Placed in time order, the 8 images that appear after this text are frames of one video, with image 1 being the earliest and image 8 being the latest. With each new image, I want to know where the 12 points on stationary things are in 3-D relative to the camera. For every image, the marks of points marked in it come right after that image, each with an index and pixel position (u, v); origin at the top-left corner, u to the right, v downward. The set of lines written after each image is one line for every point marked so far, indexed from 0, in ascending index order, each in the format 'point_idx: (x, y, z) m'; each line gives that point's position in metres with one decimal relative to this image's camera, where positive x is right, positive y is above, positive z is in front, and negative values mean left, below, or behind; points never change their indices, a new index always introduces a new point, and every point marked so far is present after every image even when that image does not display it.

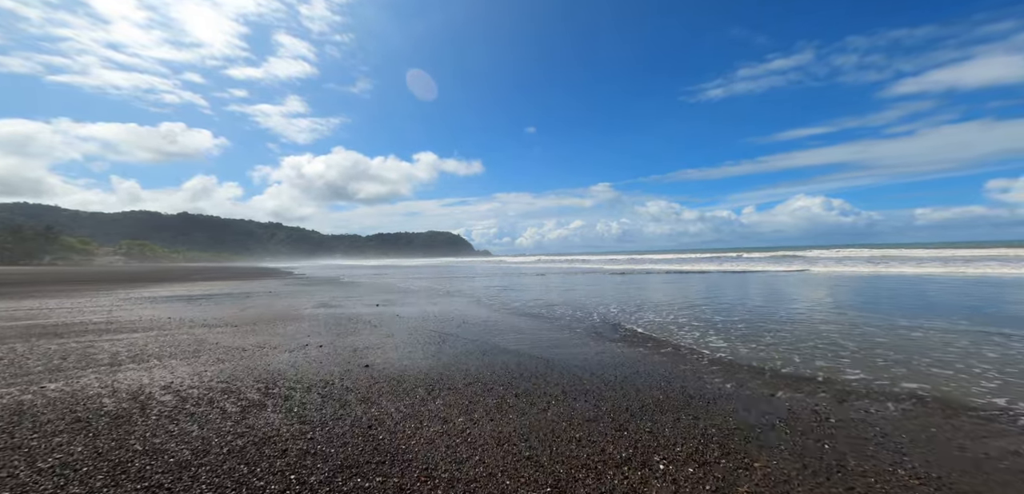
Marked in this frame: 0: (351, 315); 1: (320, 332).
0: (-4.9, -2.2, +12.2) m
1: (-4.2, -1.9, +8.9) m
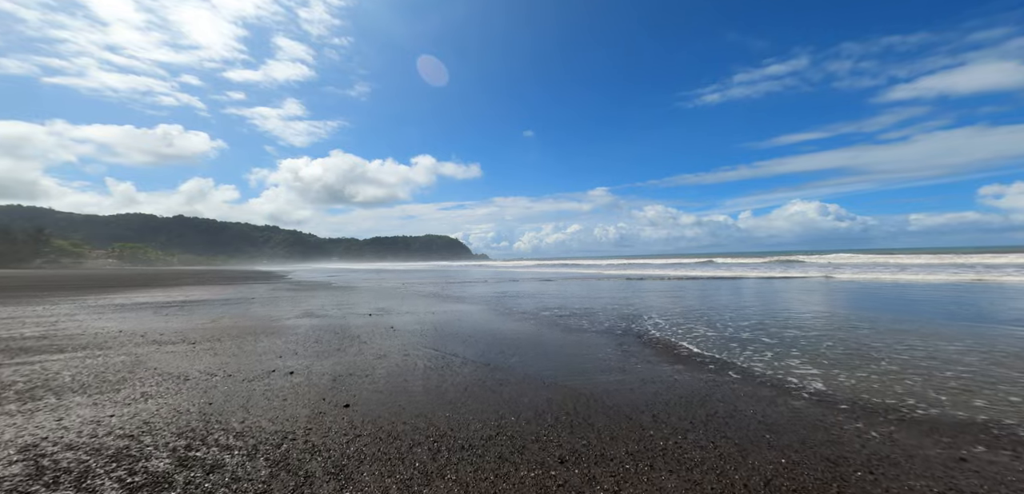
0: (-4.5, -2.2, +10.5) m
1: (-3.8, -1.9, +7.2) m
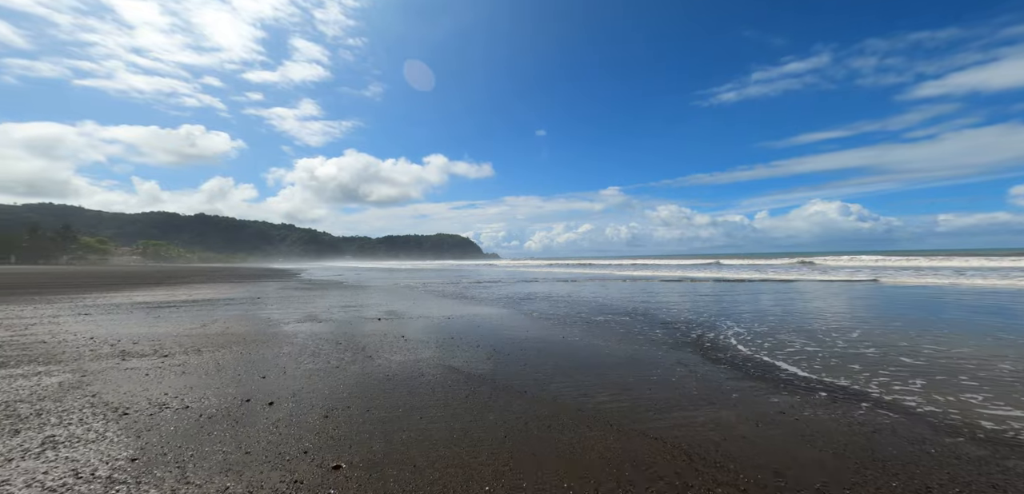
0: (-3.8, -2.0, +9.1) m
1: (-3.2, -1.7, +5.7) m
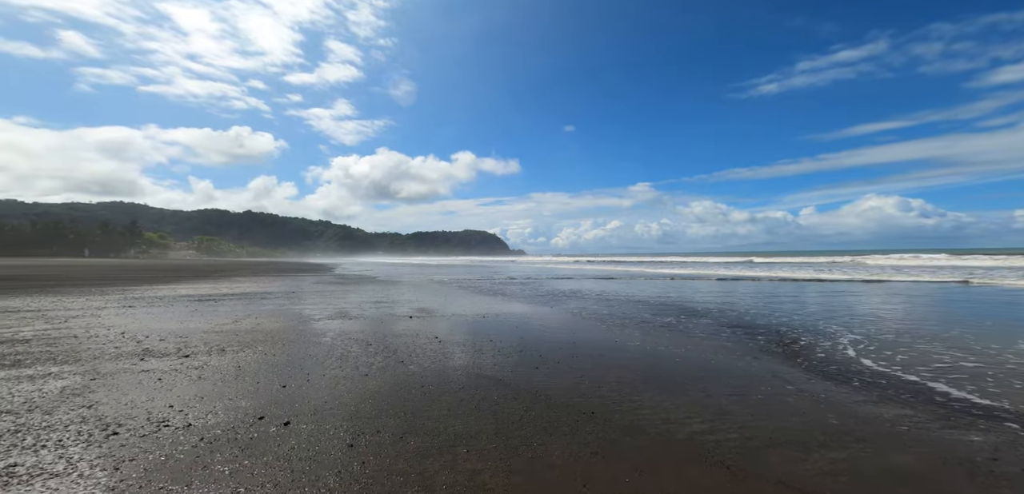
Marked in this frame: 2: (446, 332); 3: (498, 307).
0: (-2.9, -1.9, +8.5) m
1: (-2.6, -1.6, +5.1) m
2: (-1.6, -2.1, +10.0) m
3: (-0.5, -2.3, +15.5) m
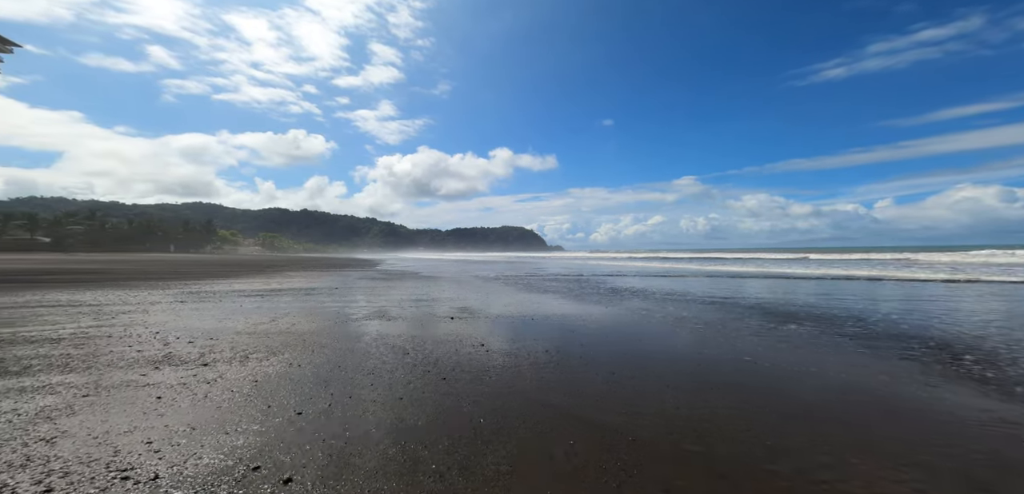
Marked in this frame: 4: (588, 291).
0: (-1.9, -1.8, +7.6) m
1: (-1.8, -1.5, +4.1) m
2: (-0.5, -2.0, +9.0) m
3: (+1.2, -2.1, +14.4) m
4: (+3.7, -2.1, +19.8) m
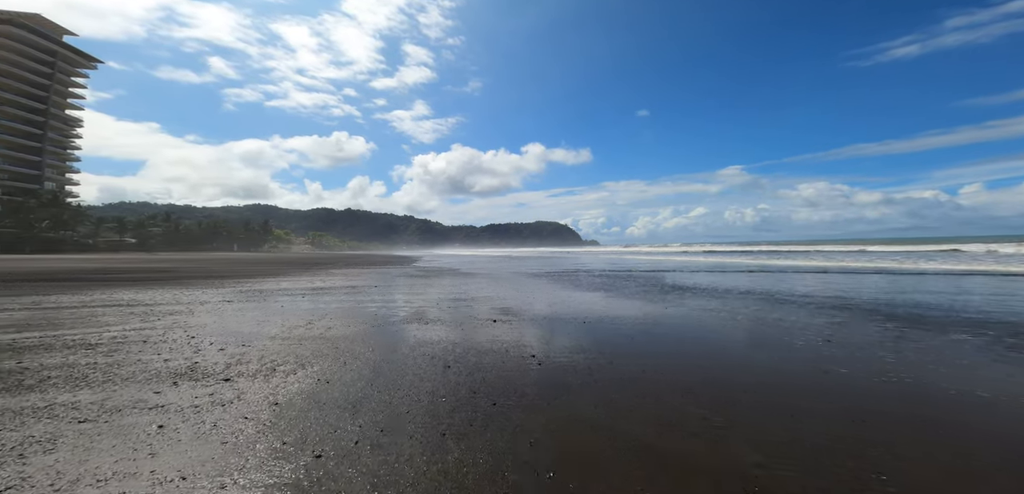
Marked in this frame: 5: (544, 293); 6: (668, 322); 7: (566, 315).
0: (-1.0, -1.7, +6.8) m
1: (-1.3, -1.5, +3.4) m
2: (+0.5, -1.9, +8.1) m
3: (+2.6, -2.0, +13.3) m
4: (+5.5, -1.8, +18.5) m
5: (+1.2, -2.1, +18.6) m
6: (+4.0, -1.9, +10.8) m
7: (+1.6, -2.0, +12.1) m
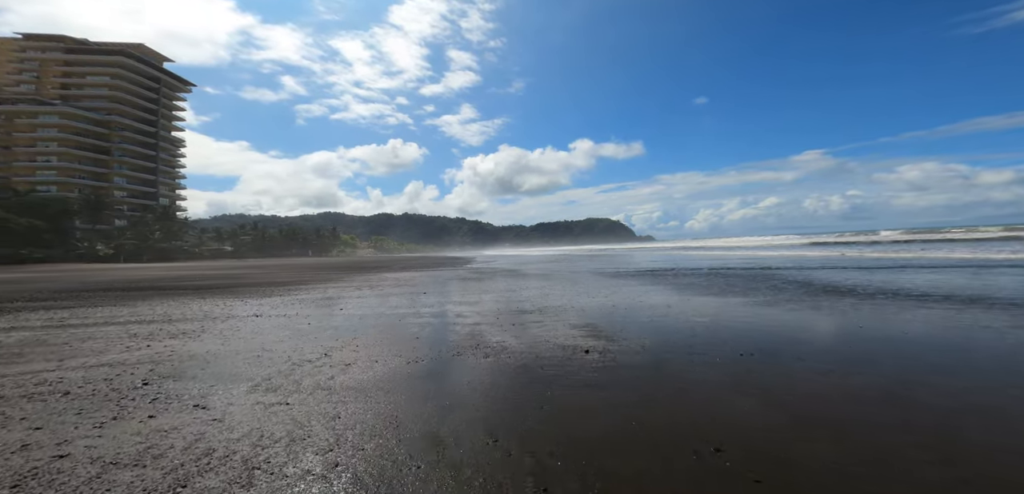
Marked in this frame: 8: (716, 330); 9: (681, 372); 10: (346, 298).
0: (+0.3, -1.6, +3.4) m
1: (-0.4, -1.5, +0.1) m
2: (+1.9, -1.8, +4.5) m
3: (+4.7, -1.8, +9.4) m
4: (+8.2, -1.5, +14.2) m
5: (+3.9, -1.9, +14.9) m
6: (+5.7, -1.6, +6.8) m
7: (+3.5, -1.8, +8.4) m
8: (+4.7, -1.8, +9.7) m
9: (+2.7, -1.8, +6.8) m
10: (-8.6, -2.4, +18.7) m
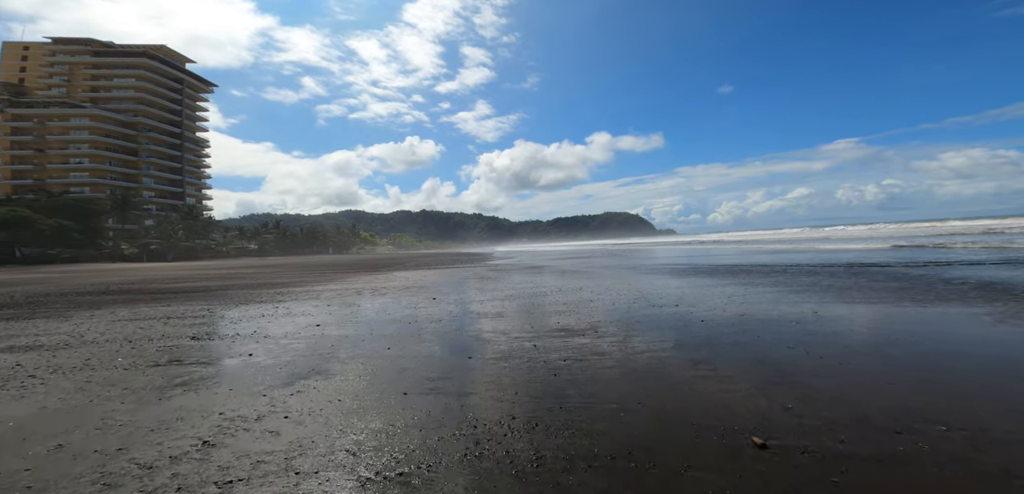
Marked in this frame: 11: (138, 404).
0: (+0.8, -1.5, -0.7) m
1: (0.0, -1.4, -4.0) m
2: (+2.5, -1.6, +0.3) m
3: (+5.5, -1.5, +5.1) m
4: (+9.2, -1.2, +9.8) m
5: (+5.0, -1.6, +10.6) m
6: (+6.4, -1.4, +2.4) m
7: (+4.2, -1.6, +4.1) m
8: (+5.5, -1.5, +5.4) m
9: (+3.4, -1.6, +2.6) m
10: (-7.4, -2.2, +15.0) m
11: (-4.2, -1.9, +4.3) m
